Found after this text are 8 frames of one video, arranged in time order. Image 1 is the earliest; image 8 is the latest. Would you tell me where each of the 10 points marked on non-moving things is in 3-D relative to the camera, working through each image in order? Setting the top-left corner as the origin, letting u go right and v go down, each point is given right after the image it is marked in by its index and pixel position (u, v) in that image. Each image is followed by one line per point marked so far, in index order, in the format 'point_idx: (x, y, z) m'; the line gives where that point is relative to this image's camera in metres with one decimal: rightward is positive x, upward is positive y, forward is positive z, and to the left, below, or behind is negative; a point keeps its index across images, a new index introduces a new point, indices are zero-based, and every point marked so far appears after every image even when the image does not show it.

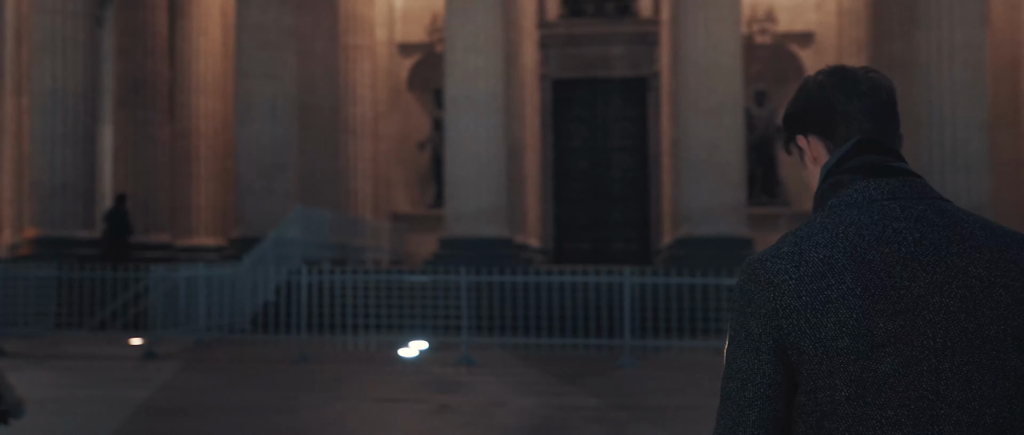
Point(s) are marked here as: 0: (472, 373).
0: (-0.5, -2.1, +12.0) m
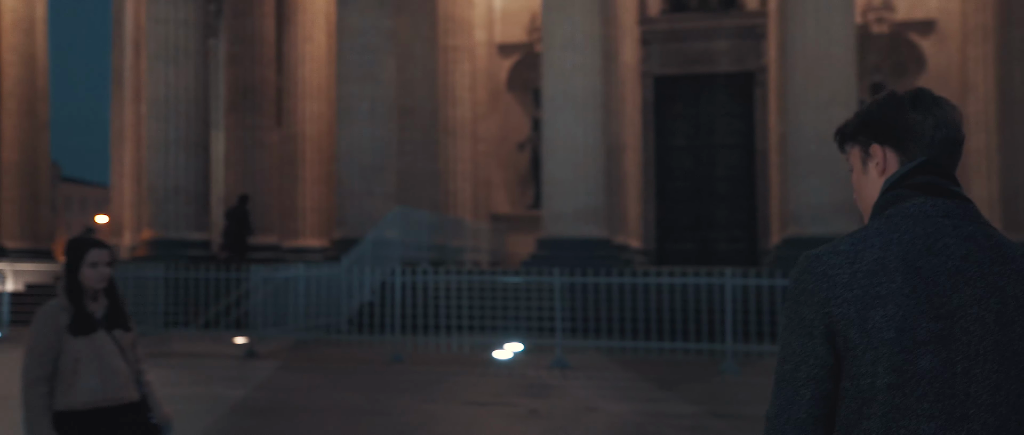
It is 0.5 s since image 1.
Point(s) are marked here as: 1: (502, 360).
0: (+0.7, -2.1, +11.7) m
1: (-0.2, -2.0, +12.7) m
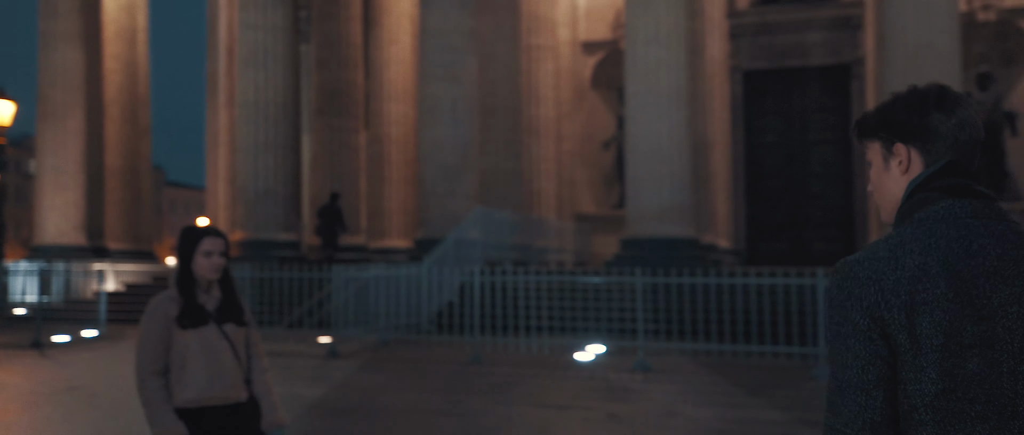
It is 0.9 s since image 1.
0: (+1.7, -2.1, +11.4) m
1: (+1.0, -2.0, +12.4) m
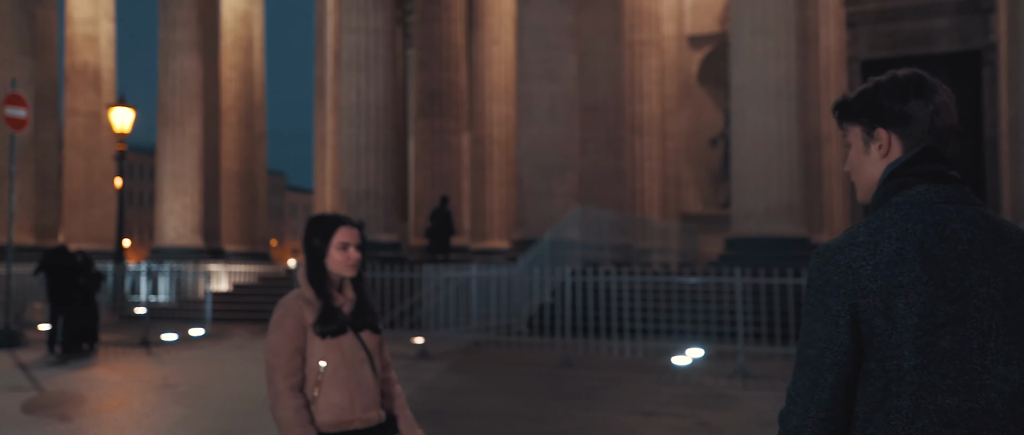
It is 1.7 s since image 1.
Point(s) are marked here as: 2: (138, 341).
0: (+2.8, -2.0, +10.7) m
1: (+2.2, -2.0, +11.8) m
2: (-6.4, -2.1, +15.2) m
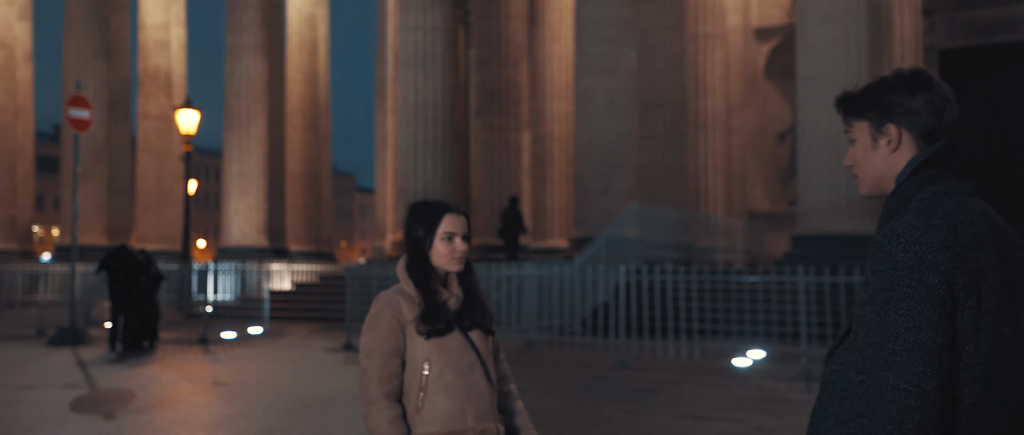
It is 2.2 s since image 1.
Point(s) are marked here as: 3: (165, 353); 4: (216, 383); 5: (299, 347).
0: (+3.4, -2.0, +10.2) m
1: (+2.9, -1.9, +11.3) m
2: (-5.4, -2.1, +15.4) m
3: (-5.4, -2.1, +13.8) m
4: (-3.6, -2.0, +10.8) m
5: (-3.4, -2.1, +14.3) m
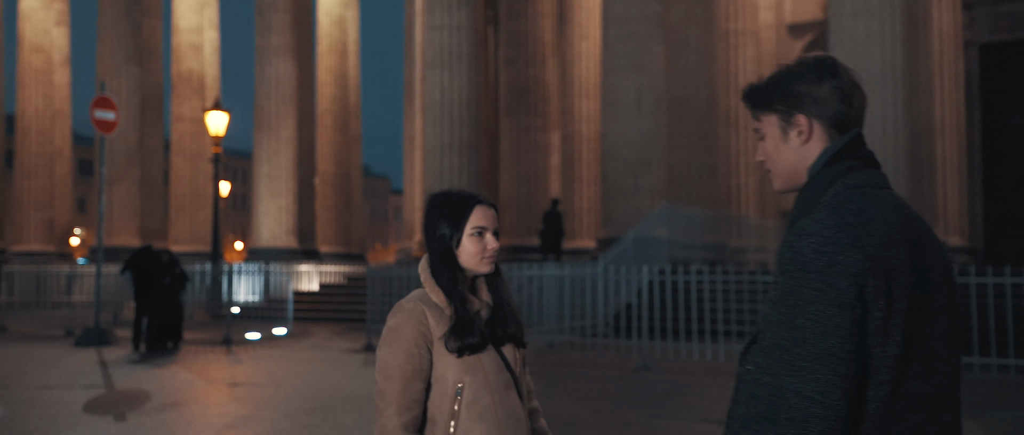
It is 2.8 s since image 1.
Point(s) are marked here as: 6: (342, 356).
0: (+3.6, -2.0, +9.8) m
1: (+3.1, -1.9, +11.0) m
2: (-5.0, -2.1, +15.4) m
3: (-5.0, -2.1, +13.8) m
4: (-3.3, -2.0, +10.7) m
5: (-3.0, -2.1, +14.2) m
6: (-2.5, -2.1, +13.3) m
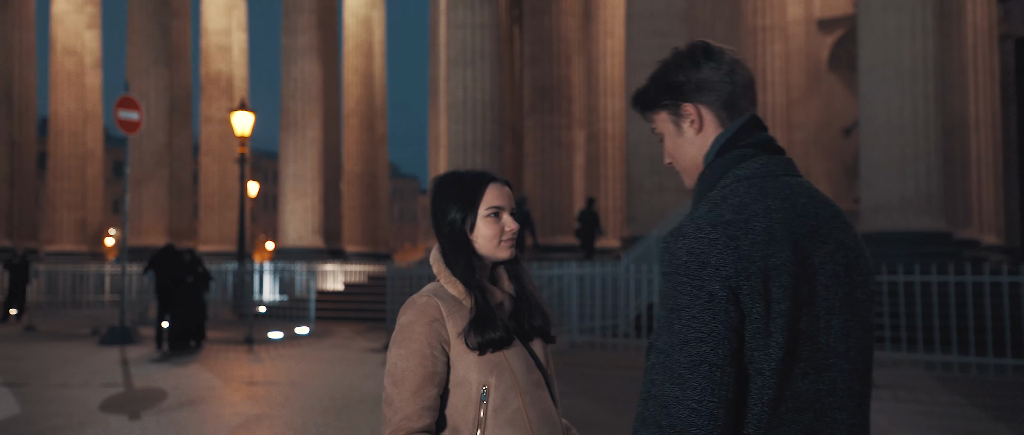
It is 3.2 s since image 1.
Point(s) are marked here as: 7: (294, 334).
0: (+3.8, -1.9, +9.6) m
1: (+3.3, -1.9, +10.8) m
2: (-4.6, -2.1, +15.4) m
3: (-4.7, -2.1, +13.9) m
4: (-3.1, -2.0, +10.7) m
5: (-2.7, -2.1, +14.2) m
6: (-2.2, -2.0, +13.3) m
7: (-3.8, -2.0, +15.6) m
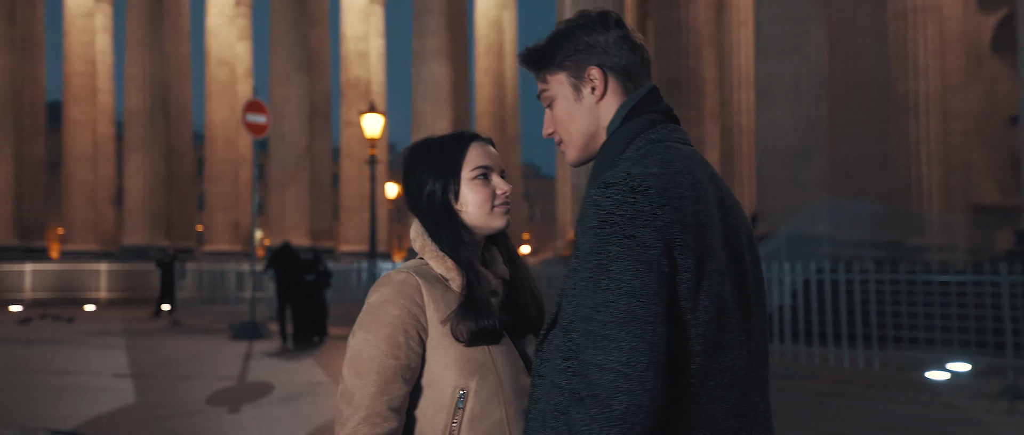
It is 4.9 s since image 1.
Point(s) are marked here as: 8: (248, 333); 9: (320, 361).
0: (+4.8, -1.8, +8.5) m
1: (+4.5, -1.8, +9.8) m
2: (-2.6, -2.1, +15.6) m
3: (-2.9, -2.1, +14.1) m
4: (-1.9, -2.0, +10.8) m
5: (-0.9, -2.0, +14.1) m
6: (-0.5, -2.0, +13.2) m
7: (-1.7, -2.0, +15.7) m
8: (-4.5, -2.0, +15.1) m
9: (-2.6, -2.0, +12.2) m
